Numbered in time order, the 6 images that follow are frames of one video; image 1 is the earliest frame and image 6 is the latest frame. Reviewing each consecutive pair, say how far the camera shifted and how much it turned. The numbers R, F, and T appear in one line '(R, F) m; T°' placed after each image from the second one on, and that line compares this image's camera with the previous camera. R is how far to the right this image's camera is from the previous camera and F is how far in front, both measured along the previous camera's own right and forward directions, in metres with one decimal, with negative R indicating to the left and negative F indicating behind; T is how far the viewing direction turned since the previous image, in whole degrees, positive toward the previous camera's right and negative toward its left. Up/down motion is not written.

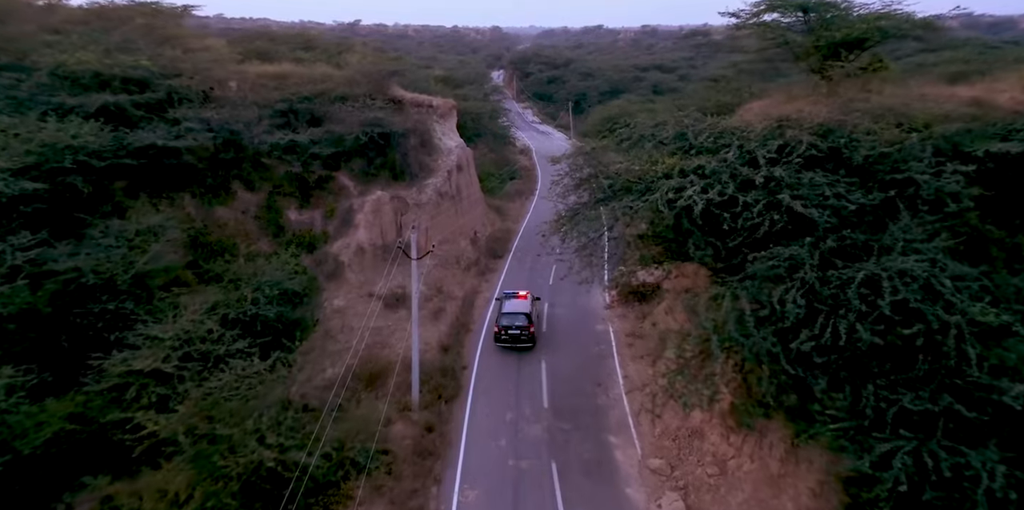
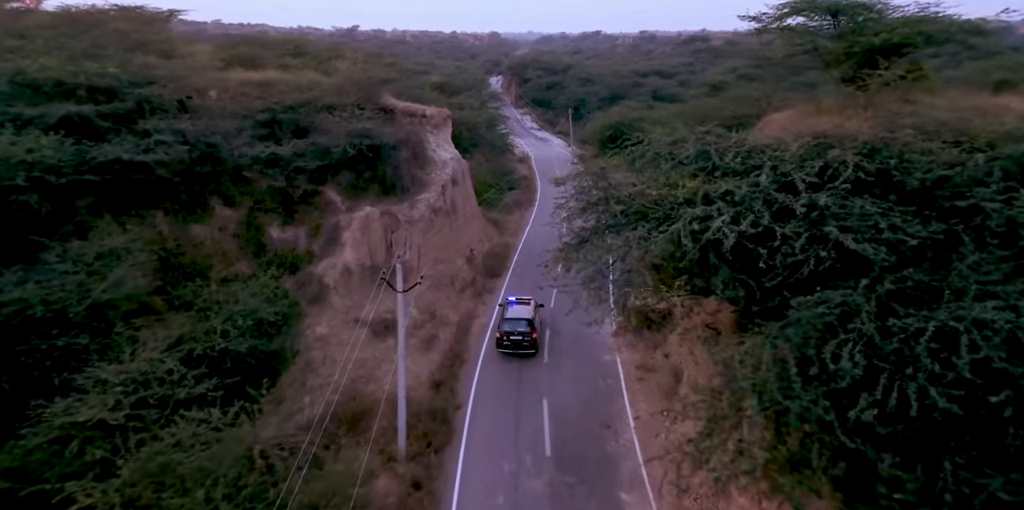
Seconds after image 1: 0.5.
(0.0, +1.6) m; 0°
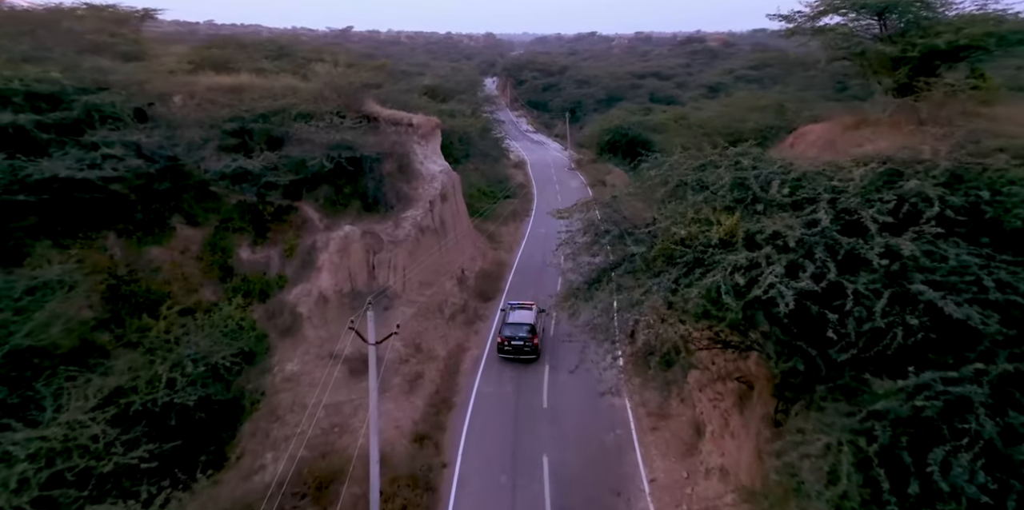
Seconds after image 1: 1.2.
(0.0, +2.1) m; 0°
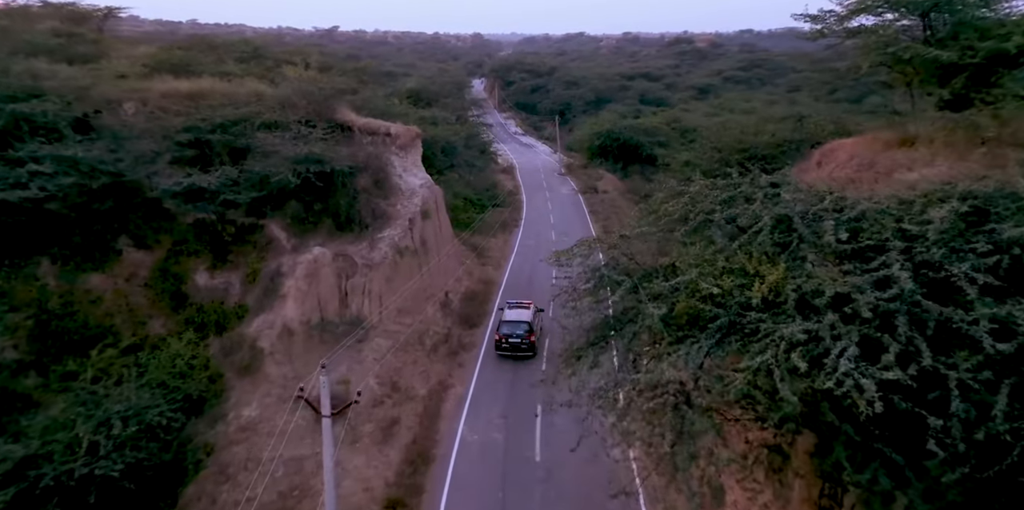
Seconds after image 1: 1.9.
(0.0, +1.9) m; +1°
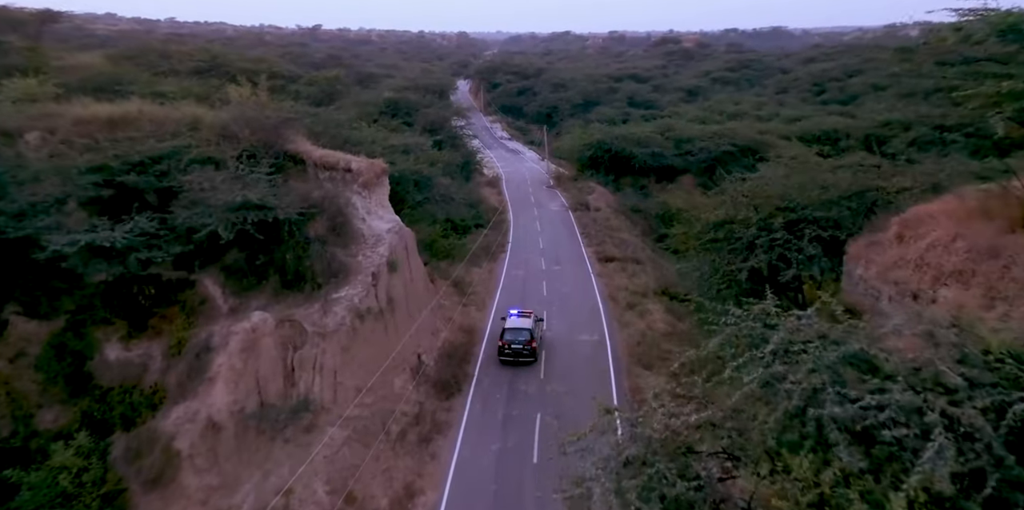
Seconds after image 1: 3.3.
(+0.1, +3.3) m; +1°
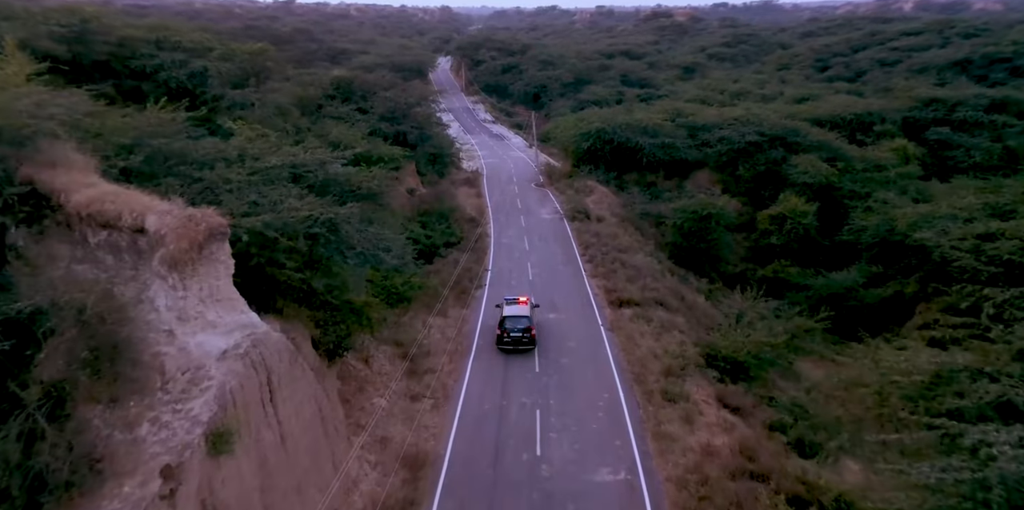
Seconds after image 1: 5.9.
(+0.3, +9.1) m; +1°
